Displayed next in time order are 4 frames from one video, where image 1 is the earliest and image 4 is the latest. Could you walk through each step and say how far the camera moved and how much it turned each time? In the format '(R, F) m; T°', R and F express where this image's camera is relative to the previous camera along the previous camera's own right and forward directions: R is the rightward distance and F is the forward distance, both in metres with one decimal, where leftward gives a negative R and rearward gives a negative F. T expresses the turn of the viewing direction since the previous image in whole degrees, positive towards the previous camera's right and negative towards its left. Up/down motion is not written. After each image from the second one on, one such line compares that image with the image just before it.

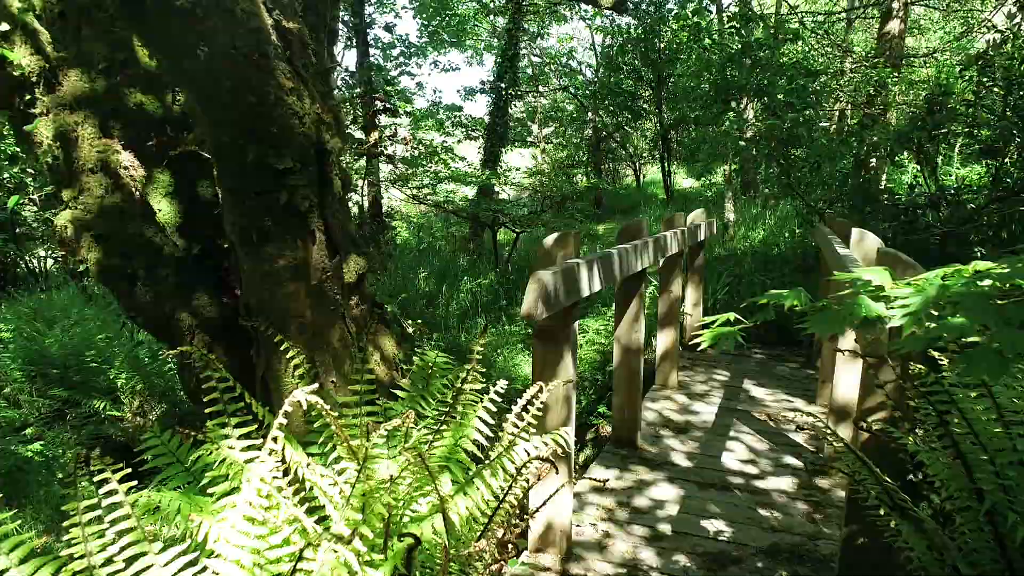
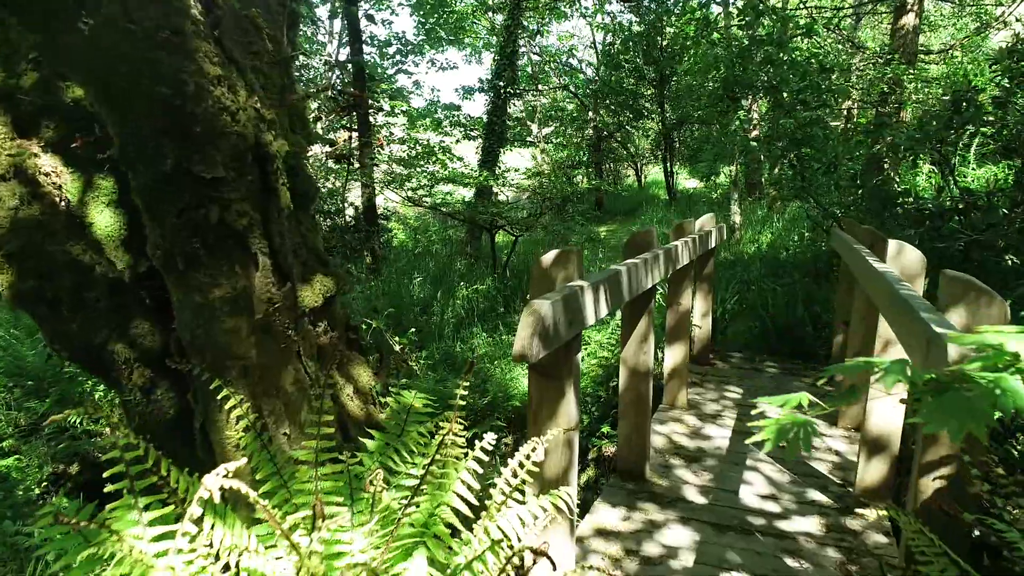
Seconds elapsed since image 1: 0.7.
(0.0, +0.3) m; 0°
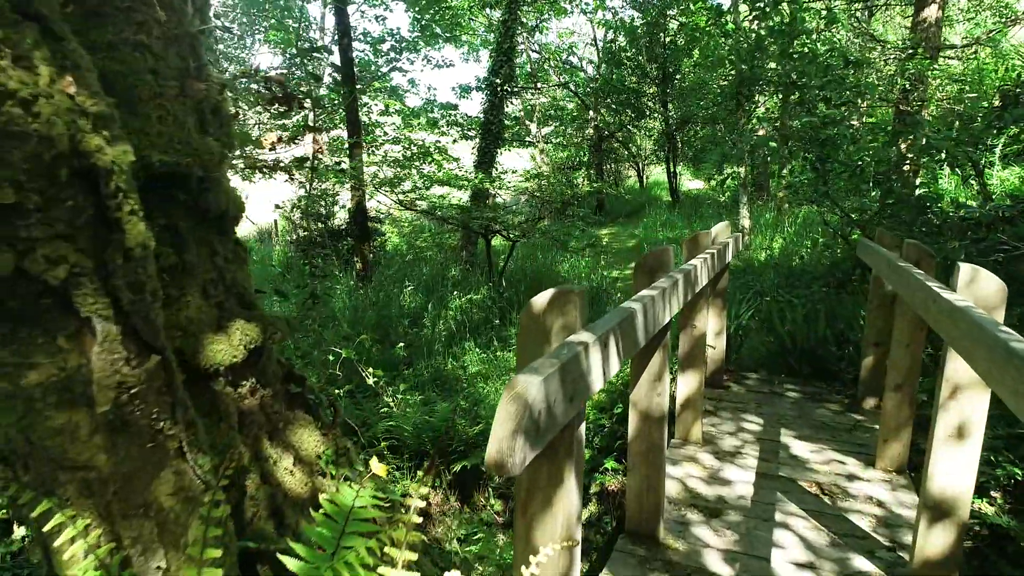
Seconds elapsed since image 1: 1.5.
(+0.1, +0.5) m; 0°
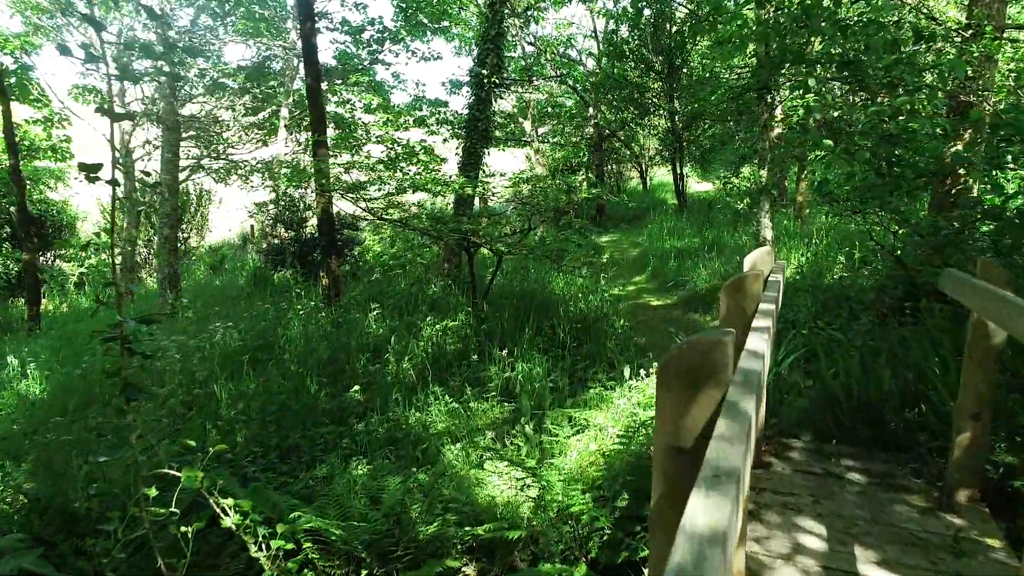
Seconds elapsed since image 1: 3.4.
(+0.2, +1.1) m; 0°
